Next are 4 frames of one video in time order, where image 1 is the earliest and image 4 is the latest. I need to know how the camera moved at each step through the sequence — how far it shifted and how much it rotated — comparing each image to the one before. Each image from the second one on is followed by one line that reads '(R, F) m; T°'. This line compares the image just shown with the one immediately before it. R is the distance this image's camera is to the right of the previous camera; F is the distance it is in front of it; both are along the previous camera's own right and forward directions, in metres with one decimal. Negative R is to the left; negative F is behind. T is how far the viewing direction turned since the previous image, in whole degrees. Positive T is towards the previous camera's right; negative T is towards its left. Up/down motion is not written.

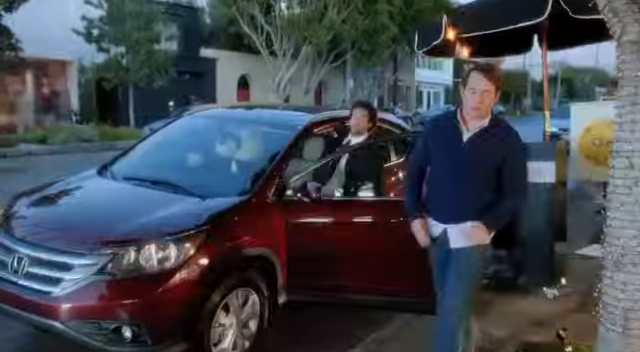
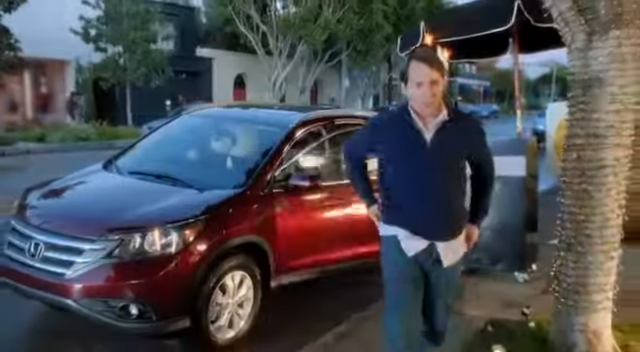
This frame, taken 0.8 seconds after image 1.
(+0.1, -0.4) m; 0°
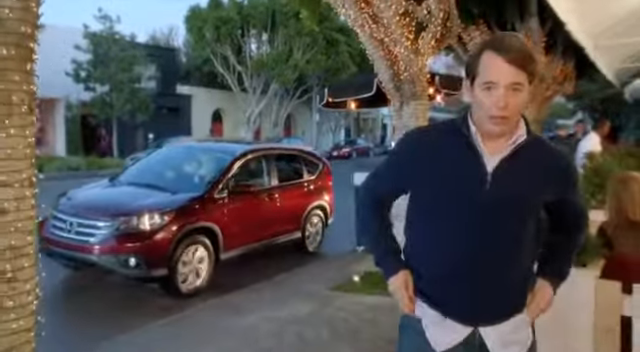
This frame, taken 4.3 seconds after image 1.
(+0.5, -2.5) m; +2°
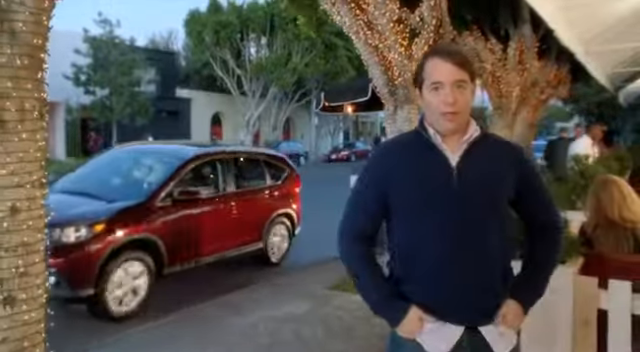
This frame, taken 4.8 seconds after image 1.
(0.0, -0.2) m; 0°
